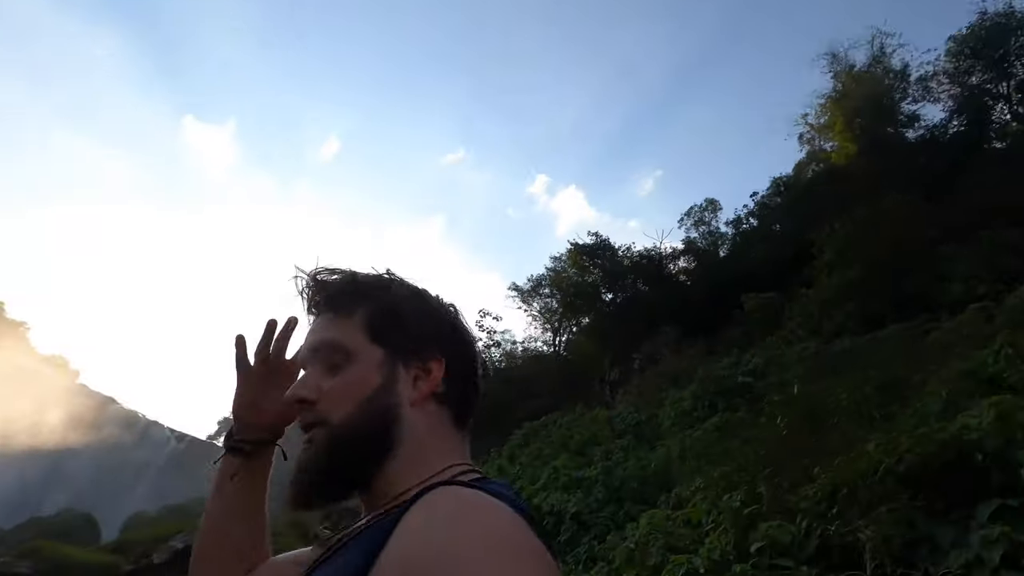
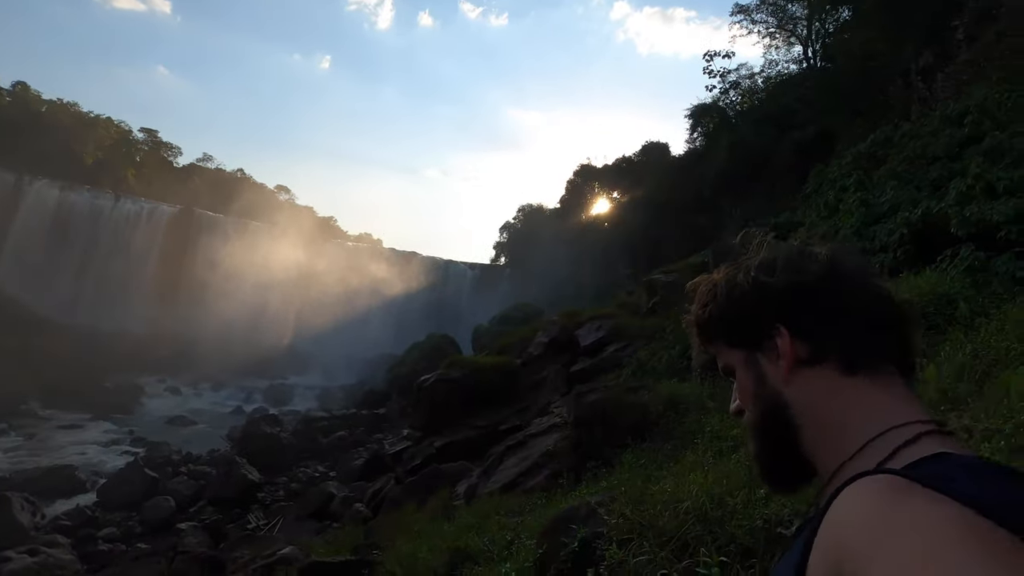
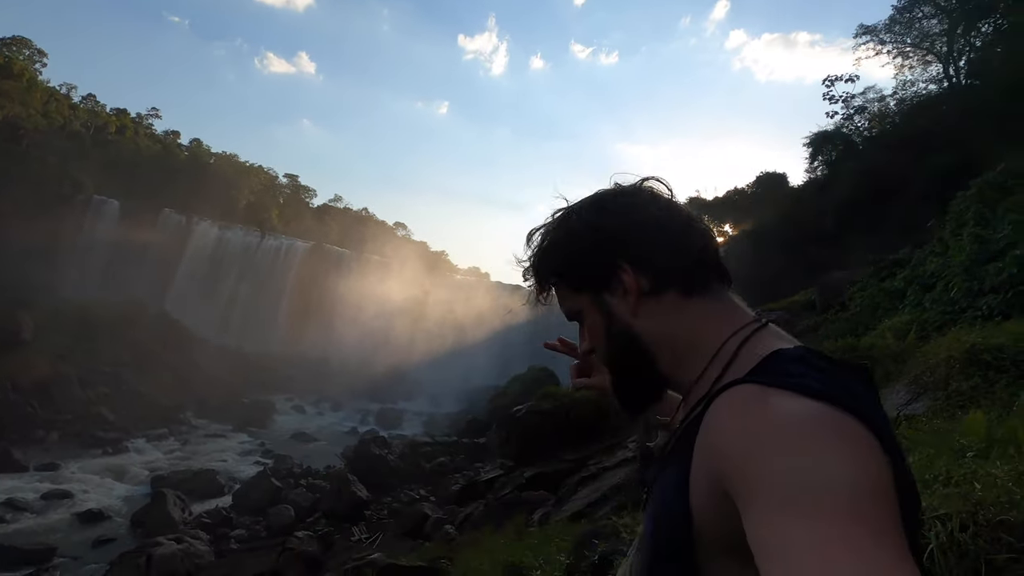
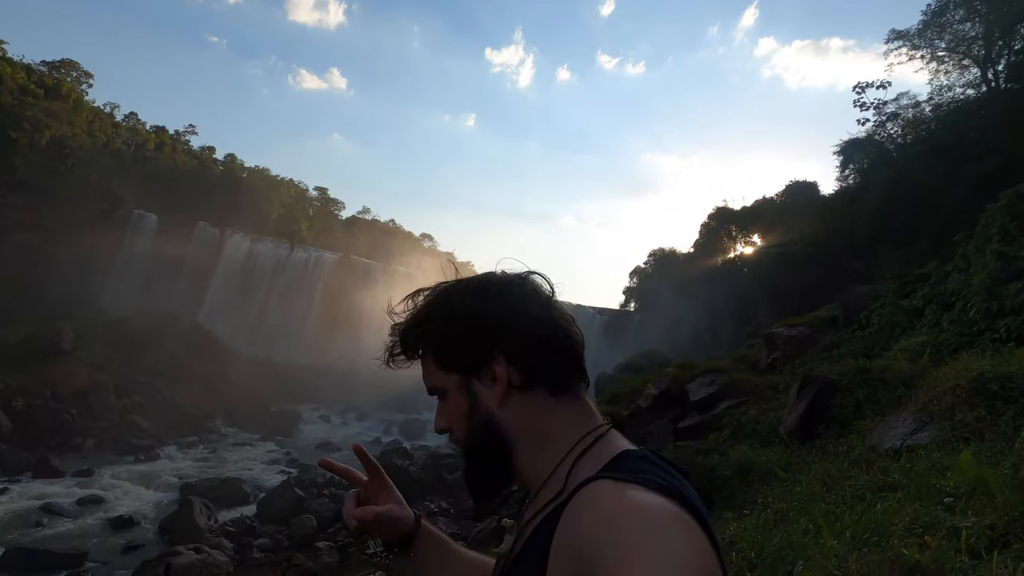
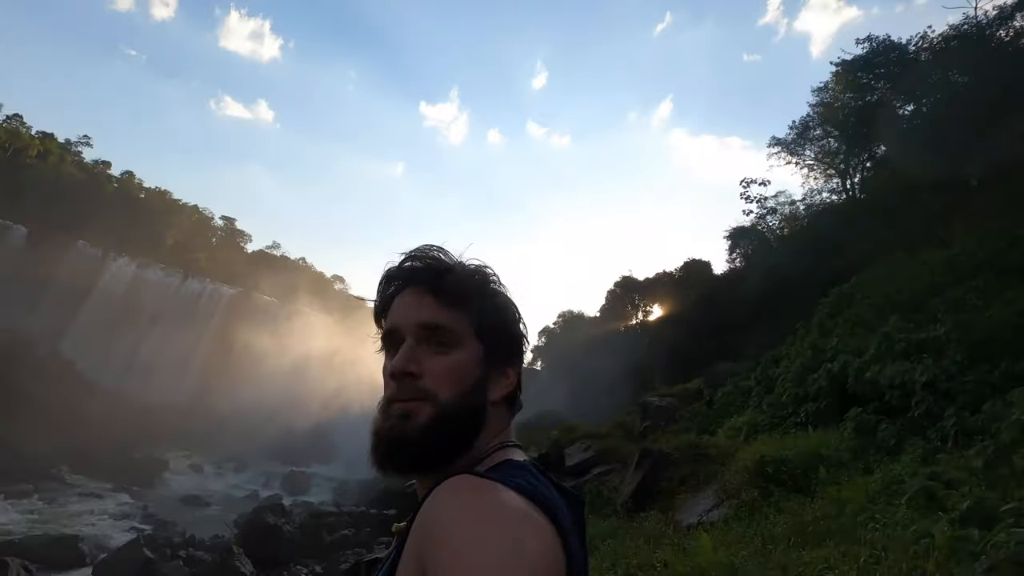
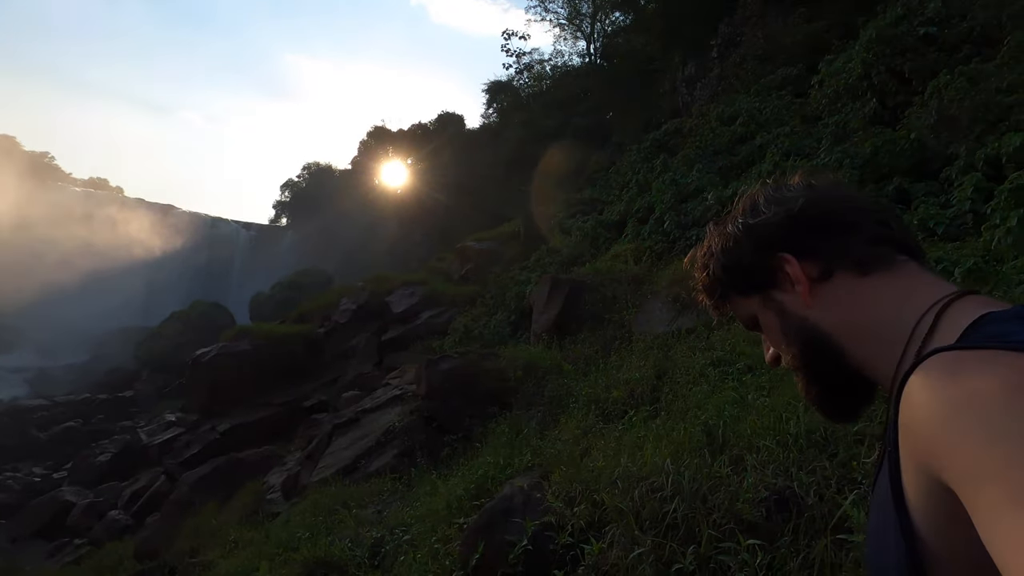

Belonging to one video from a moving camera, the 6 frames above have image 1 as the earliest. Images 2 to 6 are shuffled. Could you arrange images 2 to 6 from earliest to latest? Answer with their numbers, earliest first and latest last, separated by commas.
5, 4, 3, 2, 6
